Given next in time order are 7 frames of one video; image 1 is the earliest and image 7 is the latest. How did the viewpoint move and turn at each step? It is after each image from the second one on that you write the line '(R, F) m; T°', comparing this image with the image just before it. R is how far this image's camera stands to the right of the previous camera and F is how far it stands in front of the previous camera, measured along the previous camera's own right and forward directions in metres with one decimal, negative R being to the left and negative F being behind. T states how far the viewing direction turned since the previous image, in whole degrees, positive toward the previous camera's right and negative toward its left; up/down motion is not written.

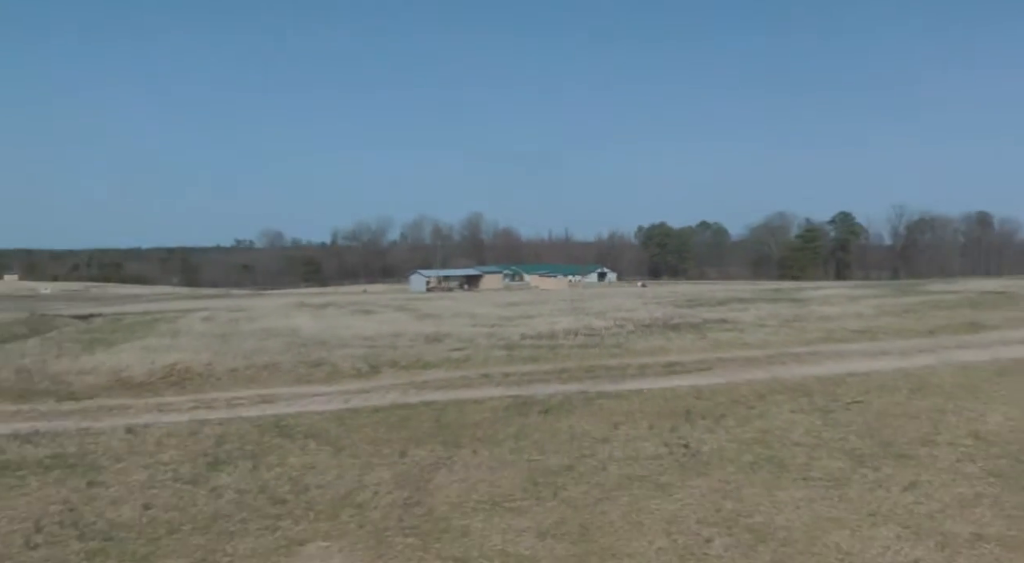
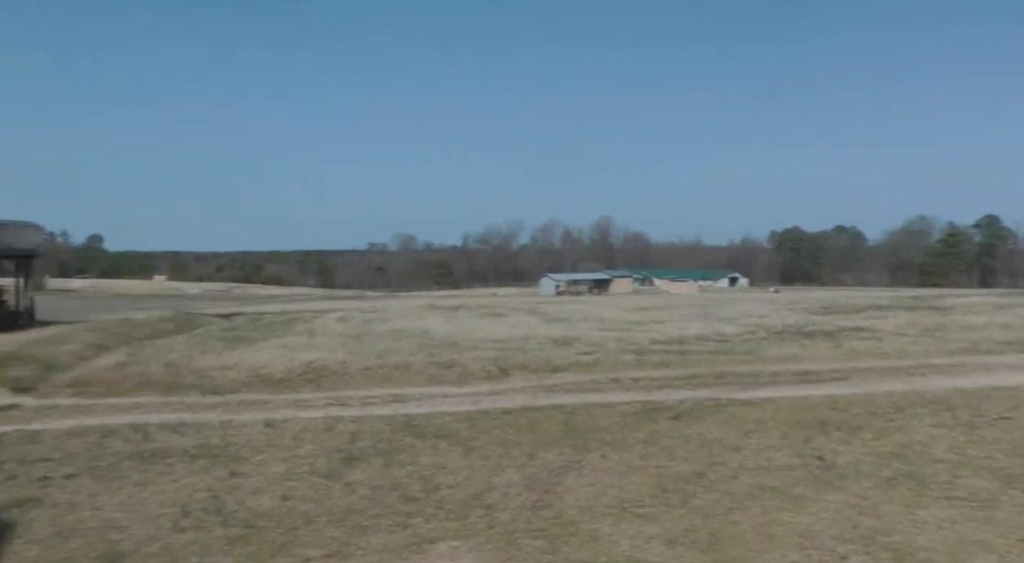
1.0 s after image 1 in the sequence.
(0.0, -0.1) m; -9°
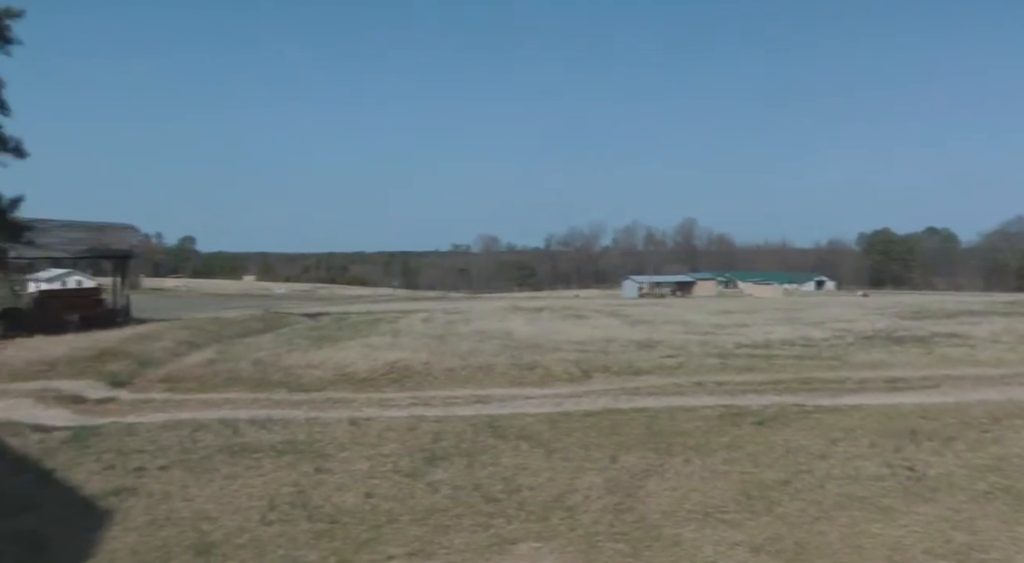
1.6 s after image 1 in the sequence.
(+0.1, 0.0) m; -5°
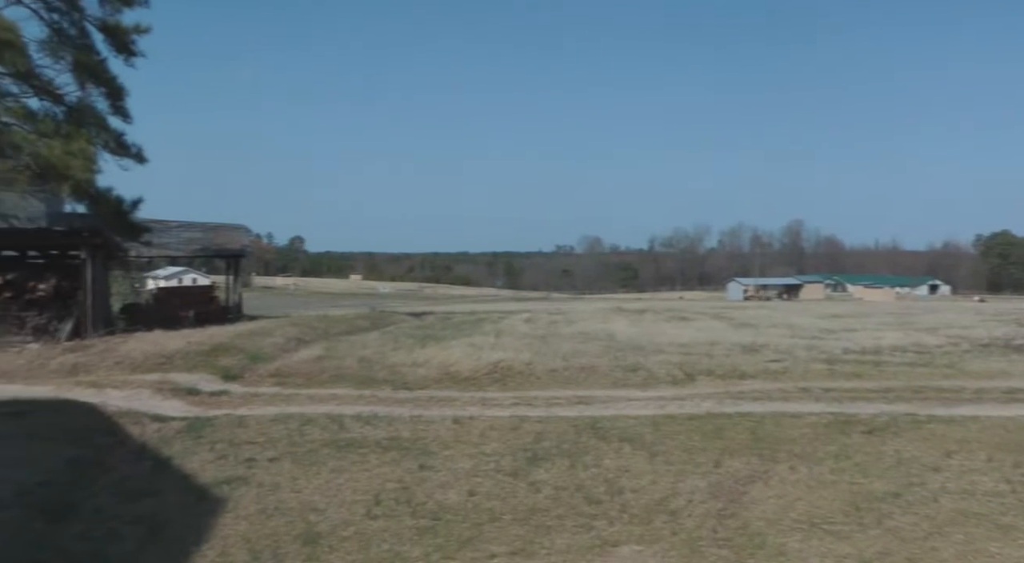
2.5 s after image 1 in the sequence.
(+0.1, 0.0) m; -7°
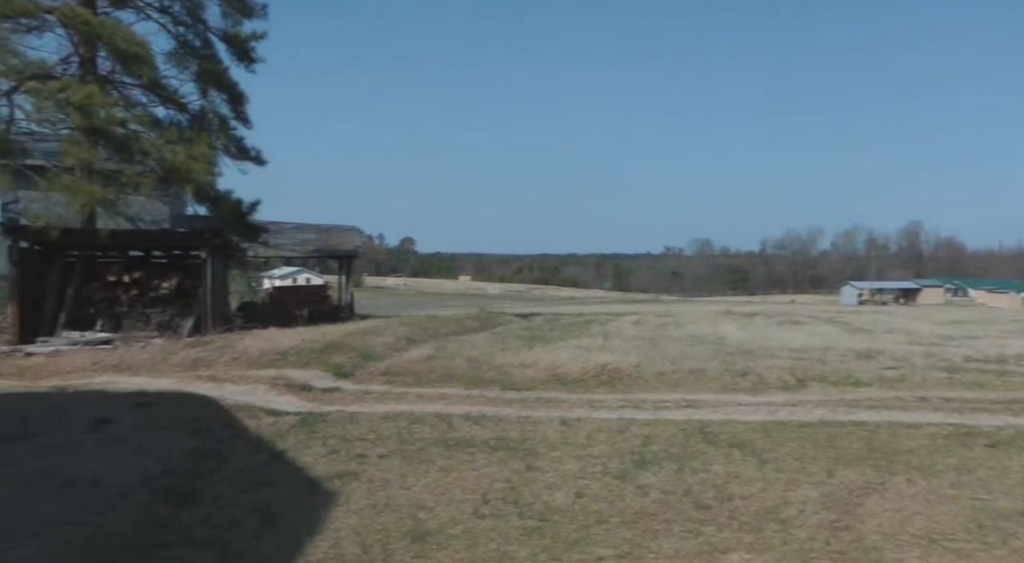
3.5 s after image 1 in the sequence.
(+0.1, 0.0) m; -7°
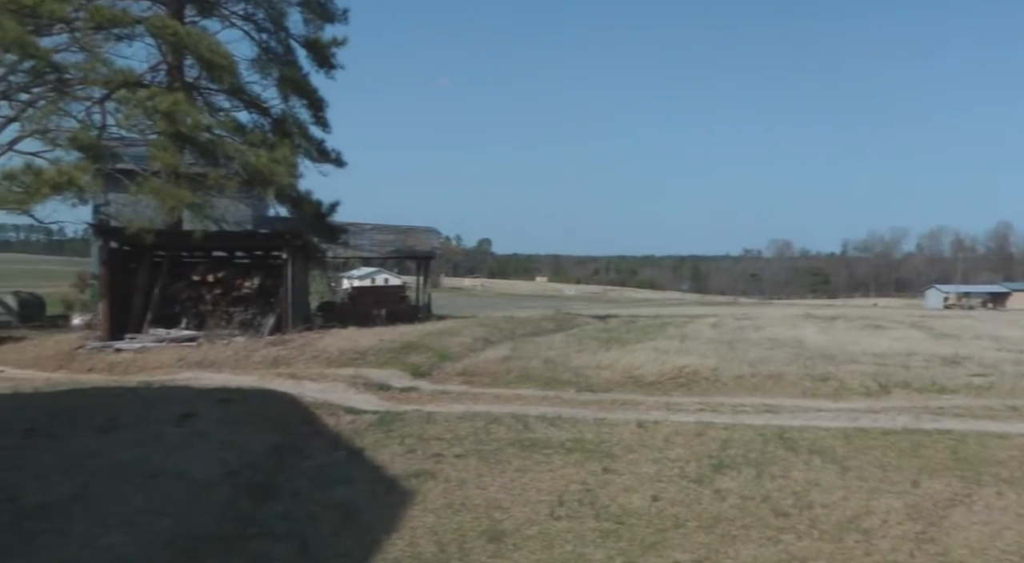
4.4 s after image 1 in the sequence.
(+0.1, 0.0) m; -5°
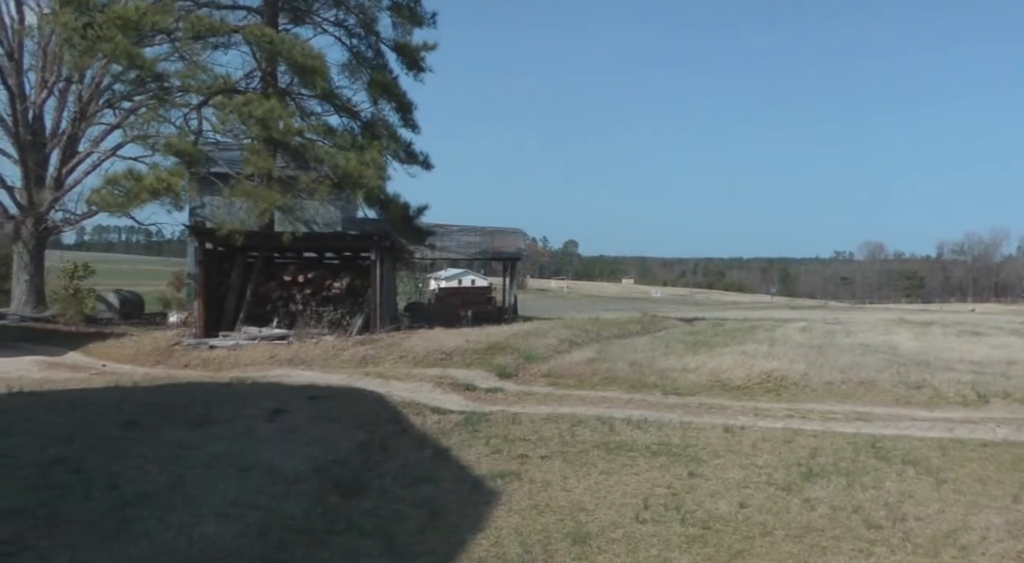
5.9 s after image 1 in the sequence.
(+0.1, -0.2) m; -5°
